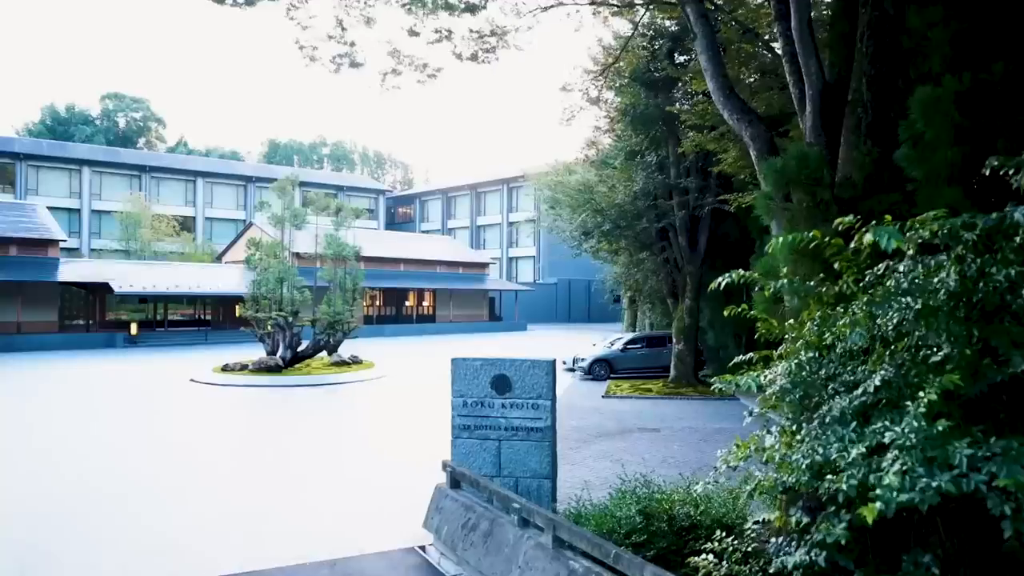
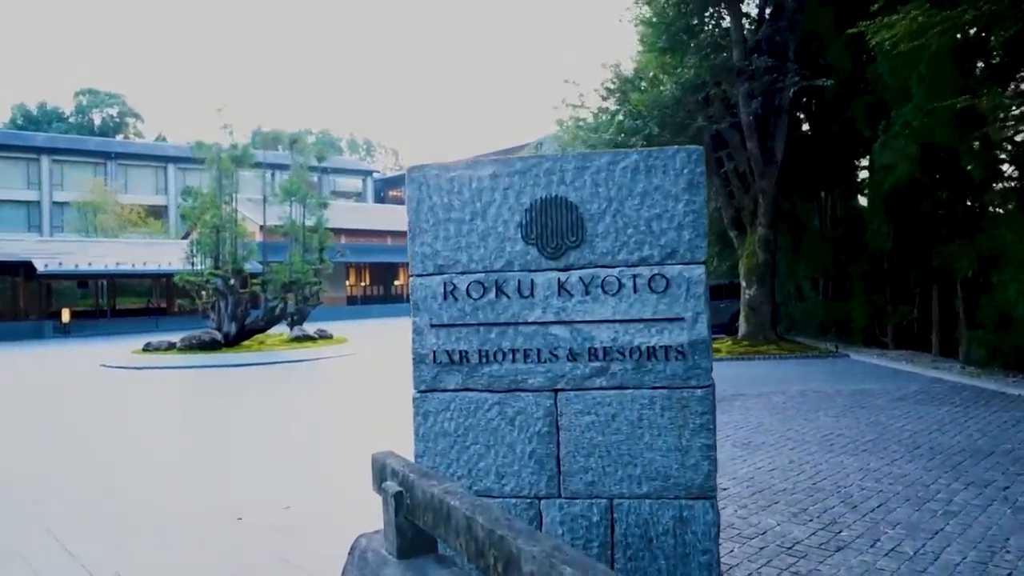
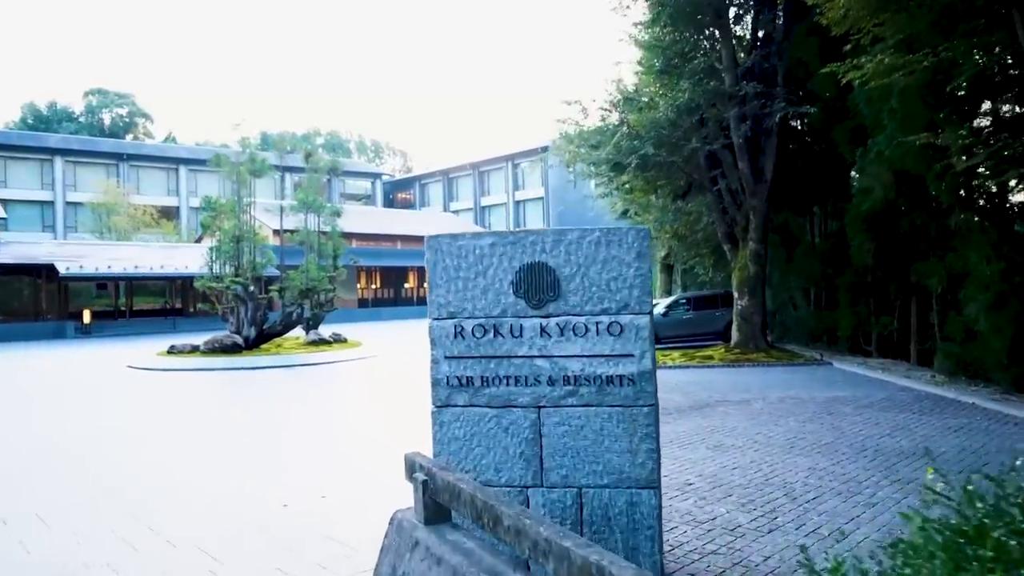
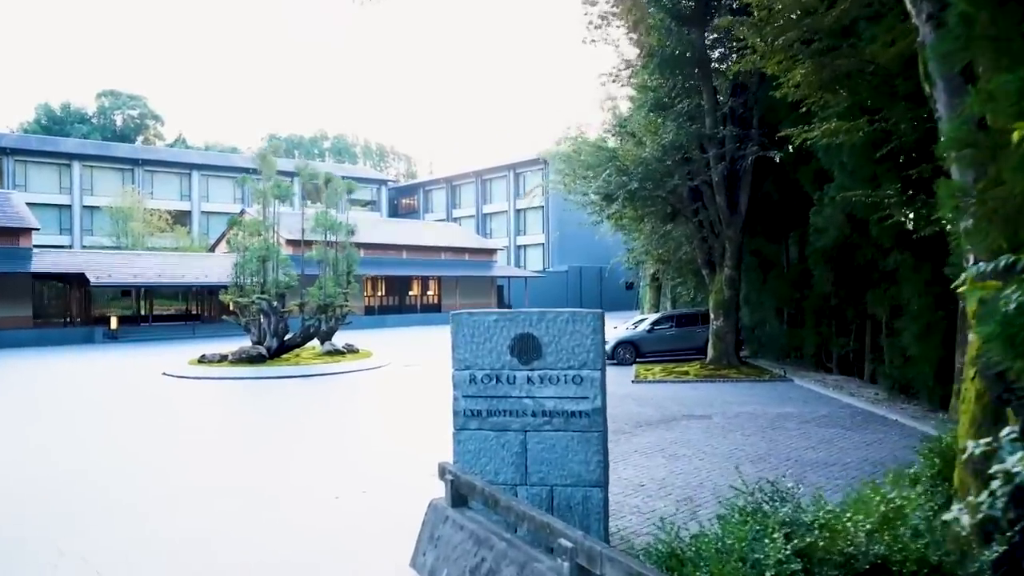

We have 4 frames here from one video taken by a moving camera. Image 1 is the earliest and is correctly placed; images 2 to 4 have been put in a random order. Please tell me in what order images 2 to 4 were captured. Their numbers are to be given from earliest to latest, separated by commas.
4, 3, 2
